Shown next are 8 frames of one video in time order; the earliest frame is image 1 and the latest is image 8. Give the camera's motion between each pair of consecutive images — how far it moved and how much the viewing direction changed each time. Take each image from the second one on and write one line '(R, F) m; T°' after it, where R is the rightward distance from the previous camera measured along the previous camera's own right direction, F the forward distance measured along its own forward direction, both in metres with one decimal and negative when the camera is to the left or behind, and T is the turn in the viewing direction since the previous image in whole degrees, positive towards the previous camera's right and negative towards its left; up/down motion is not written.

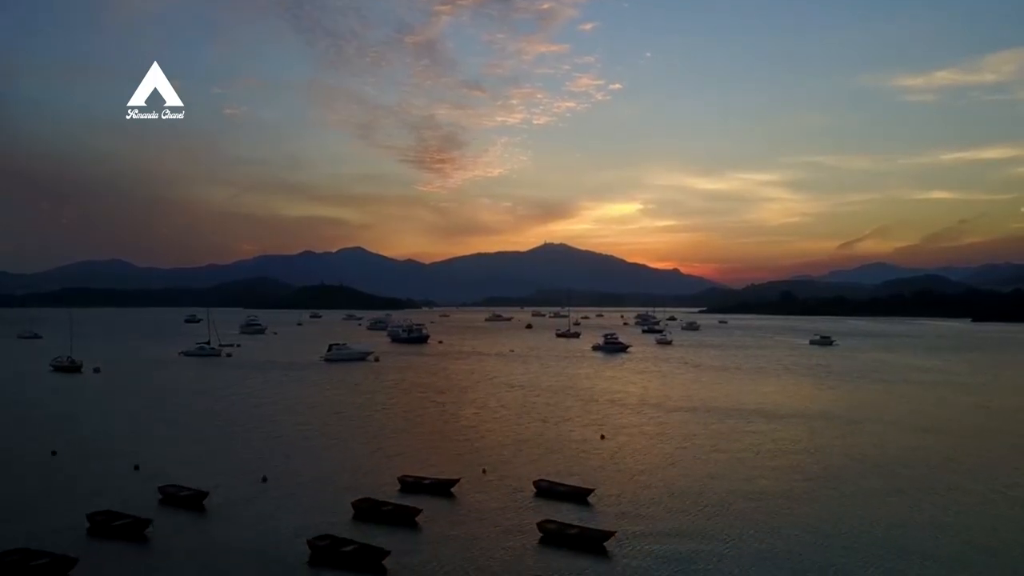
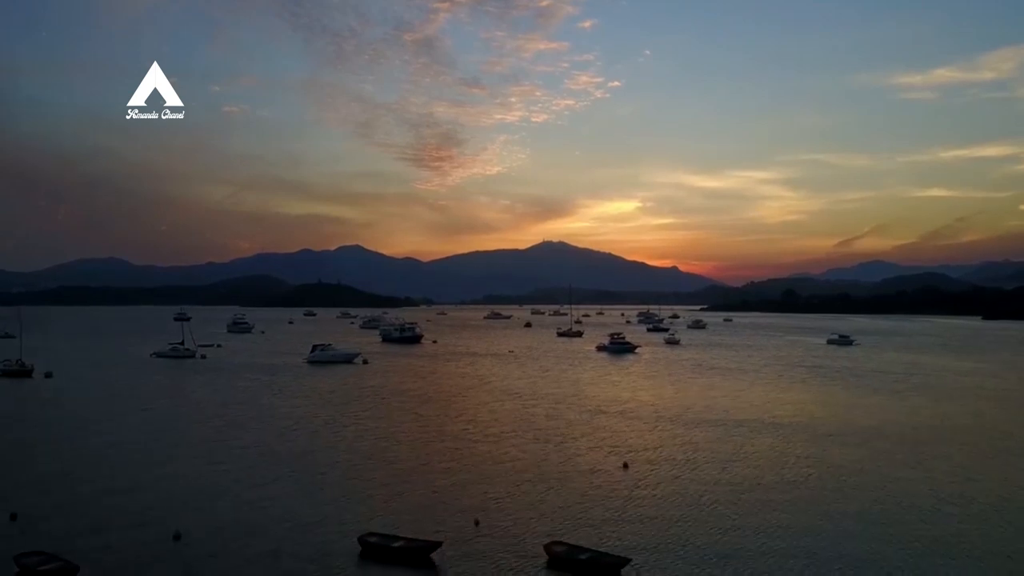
(0.0, +2.3) m; 0°
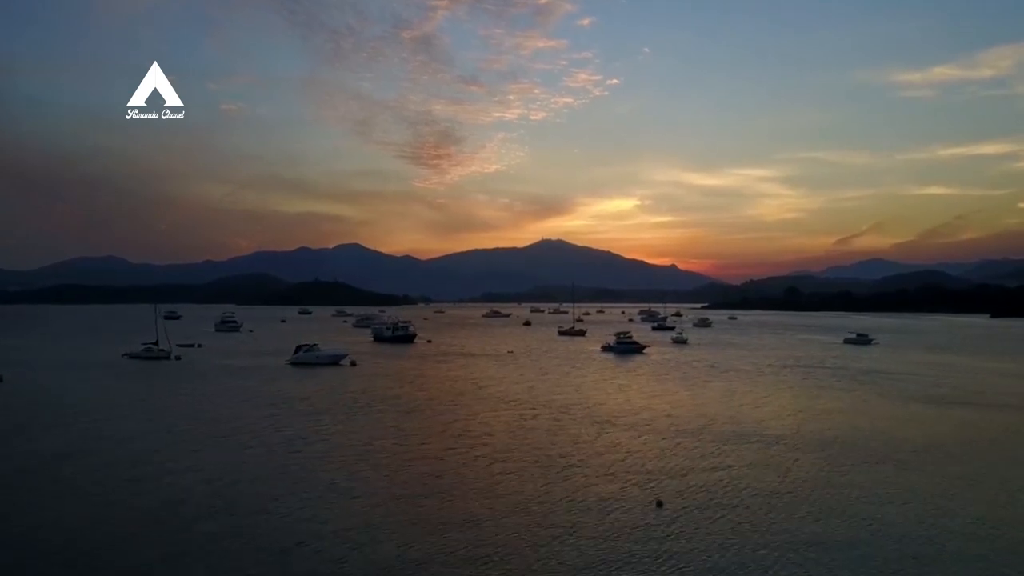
(0.0, +2.0) m; 0°
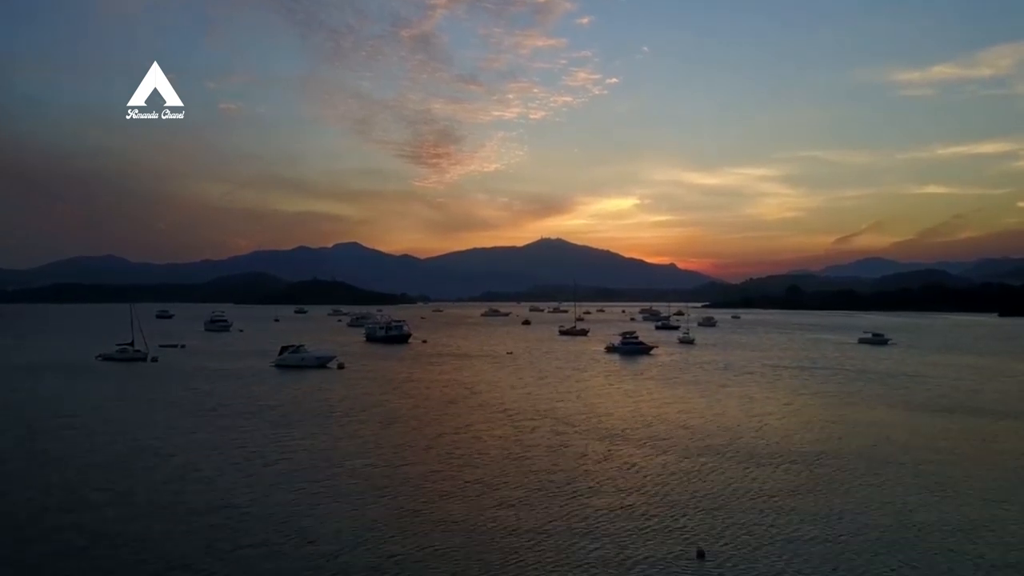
(0.0, +1.6) m; 0°
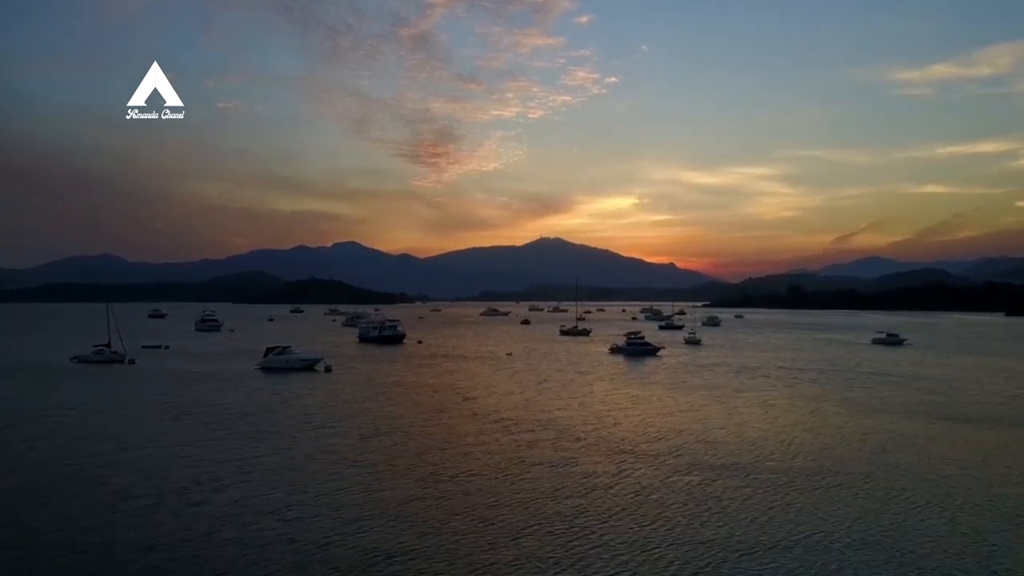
(0.0, +1.4) m; 0°
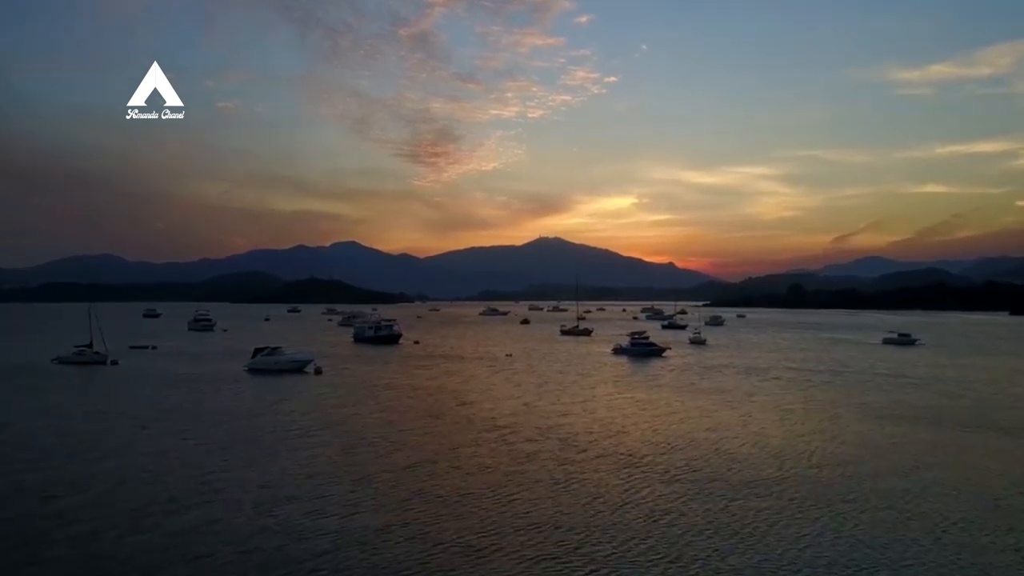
(0.0, +1.0) m; 0°
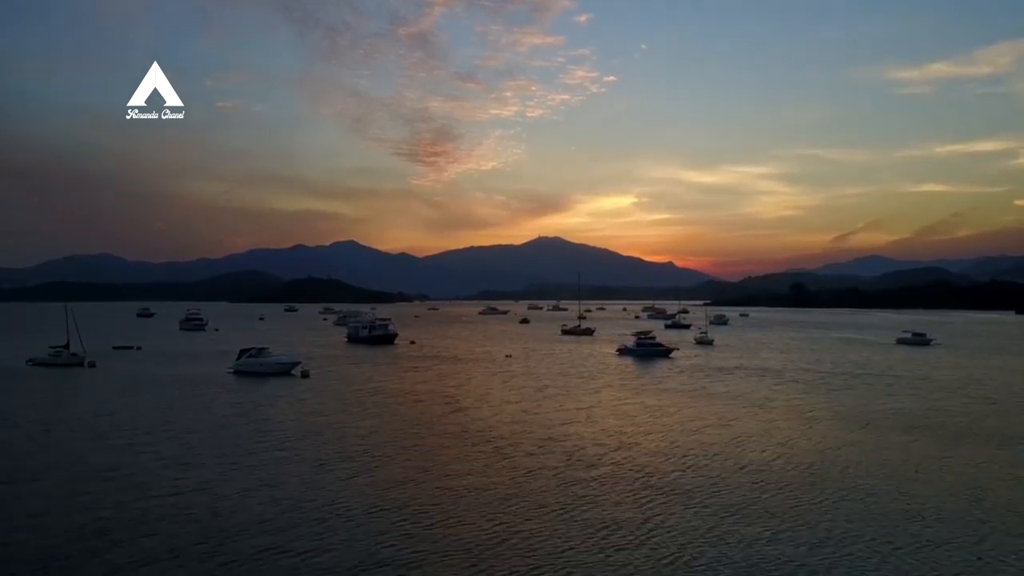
(0.0, +1.2) m; 0°
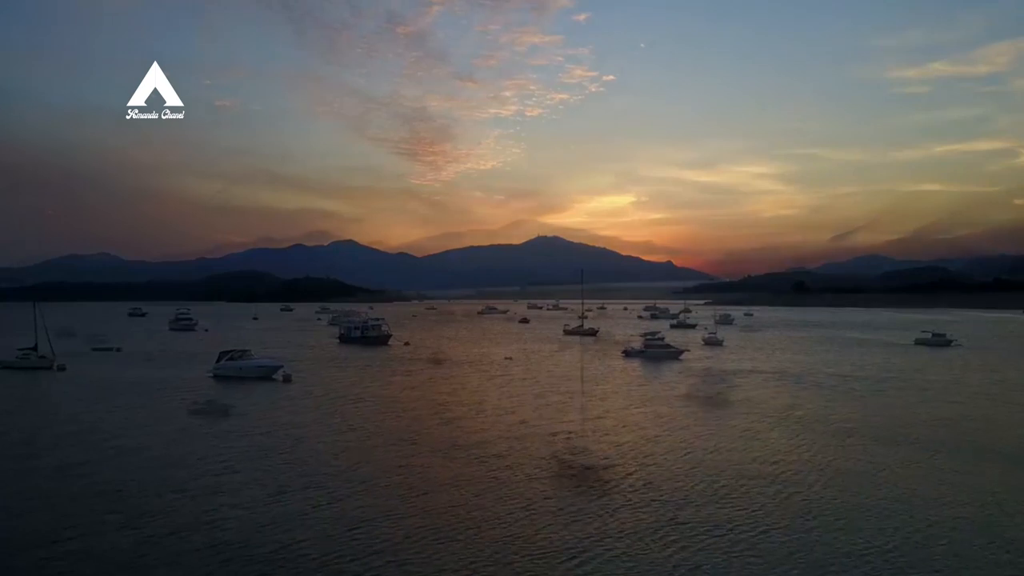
(0.0, +1.4) m; 0°
